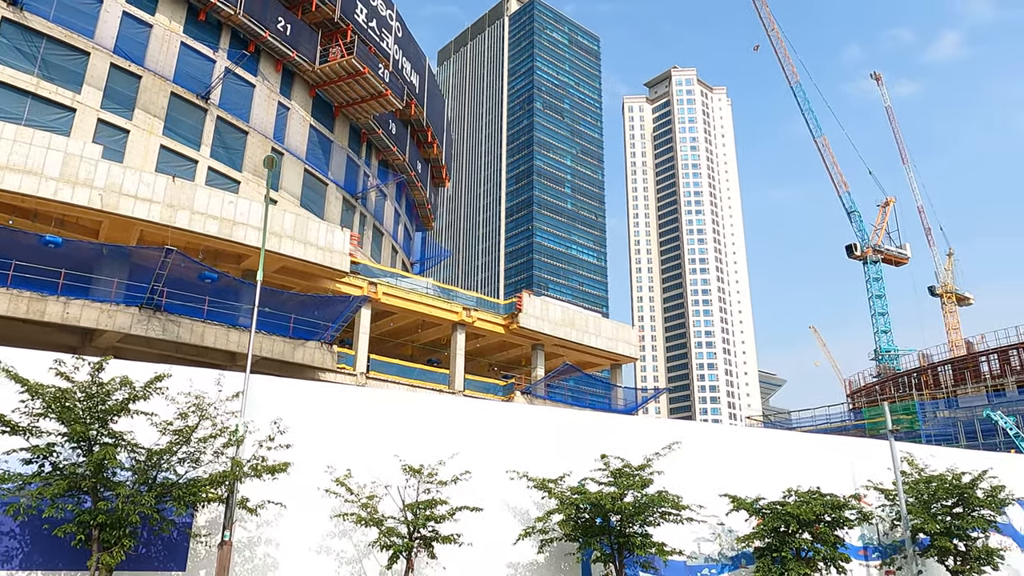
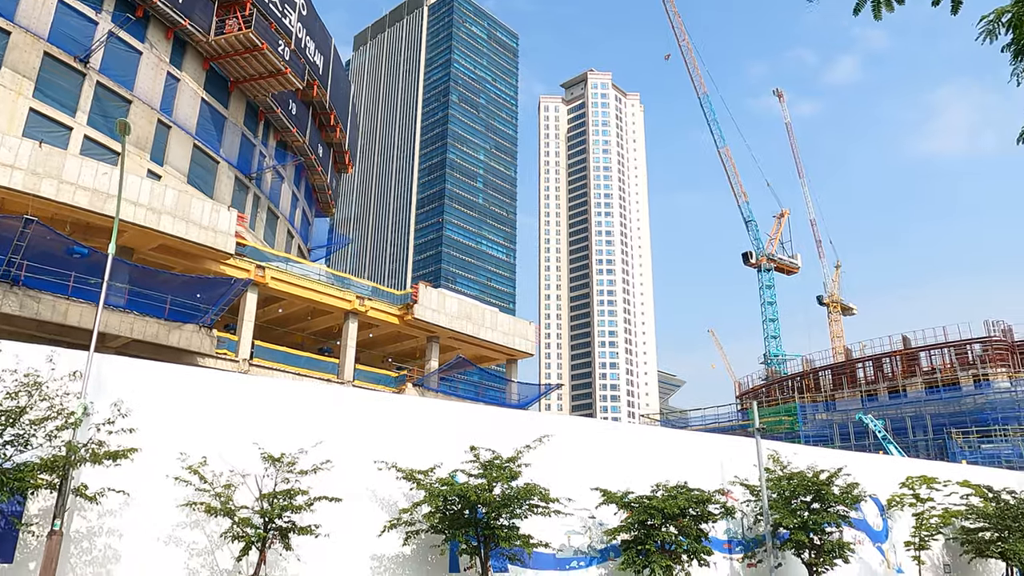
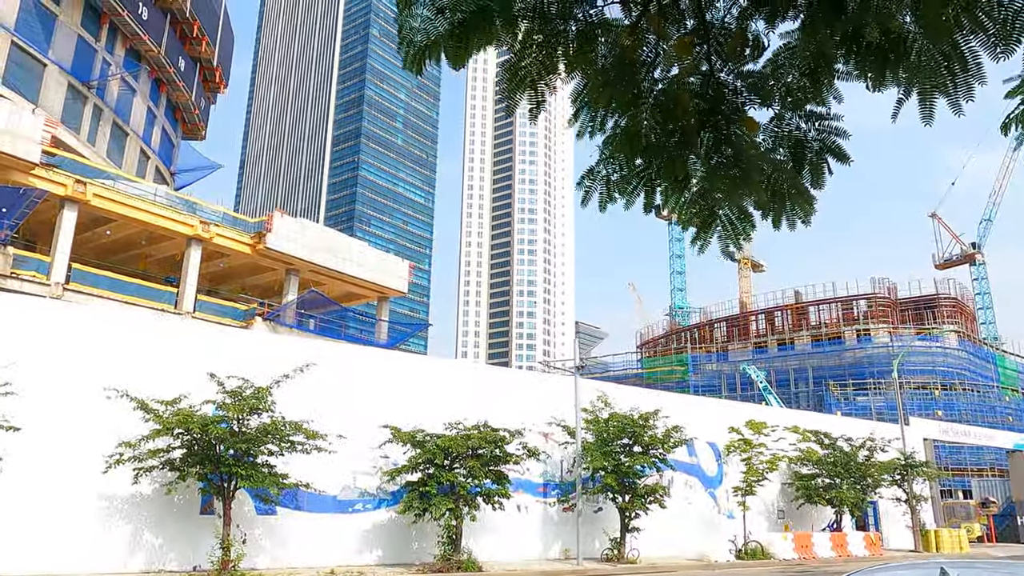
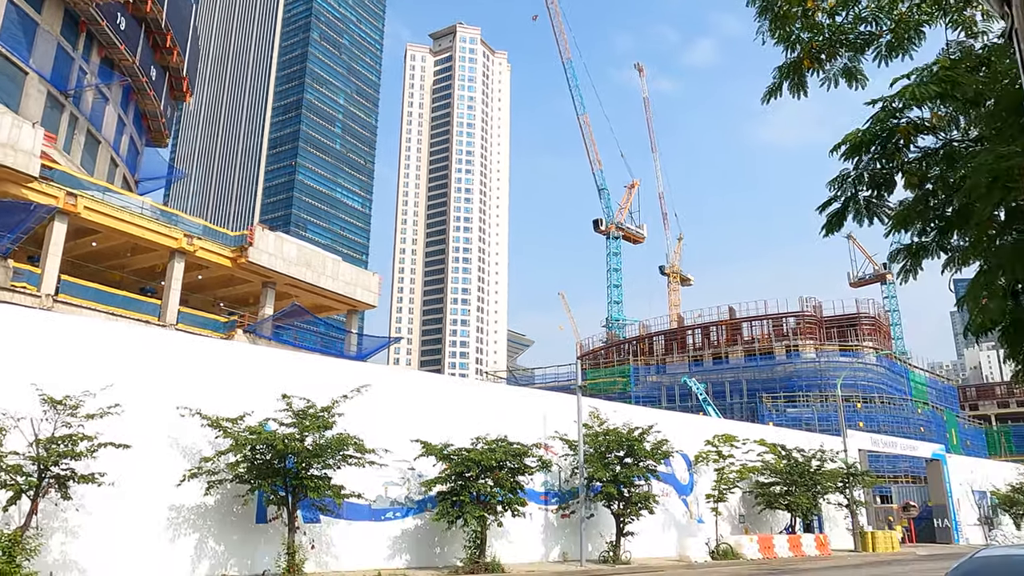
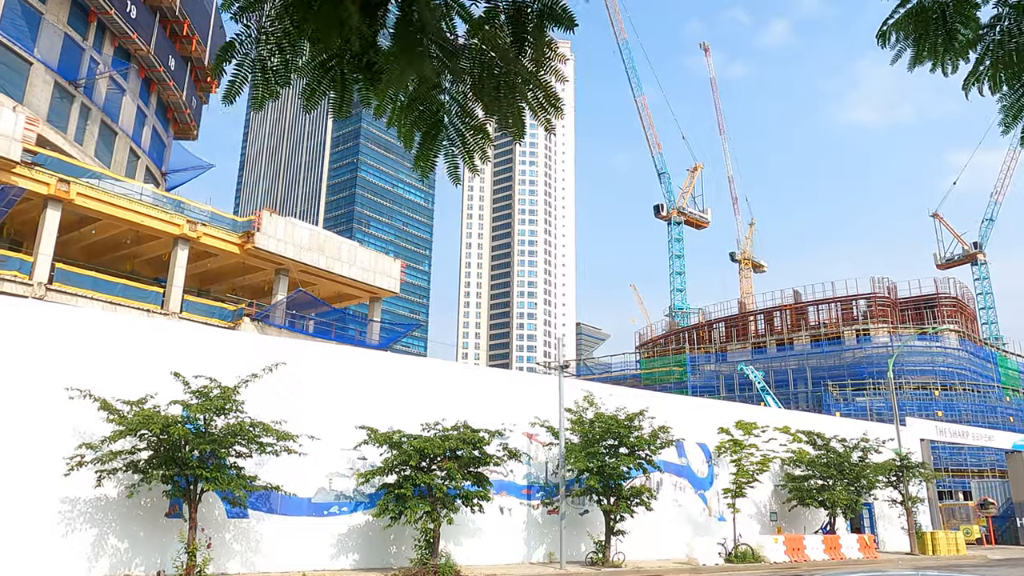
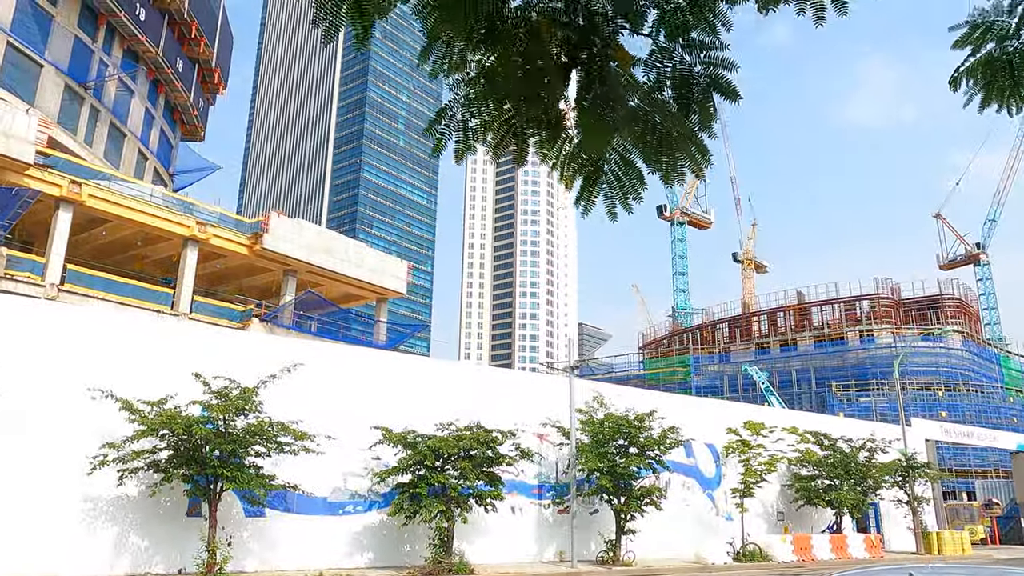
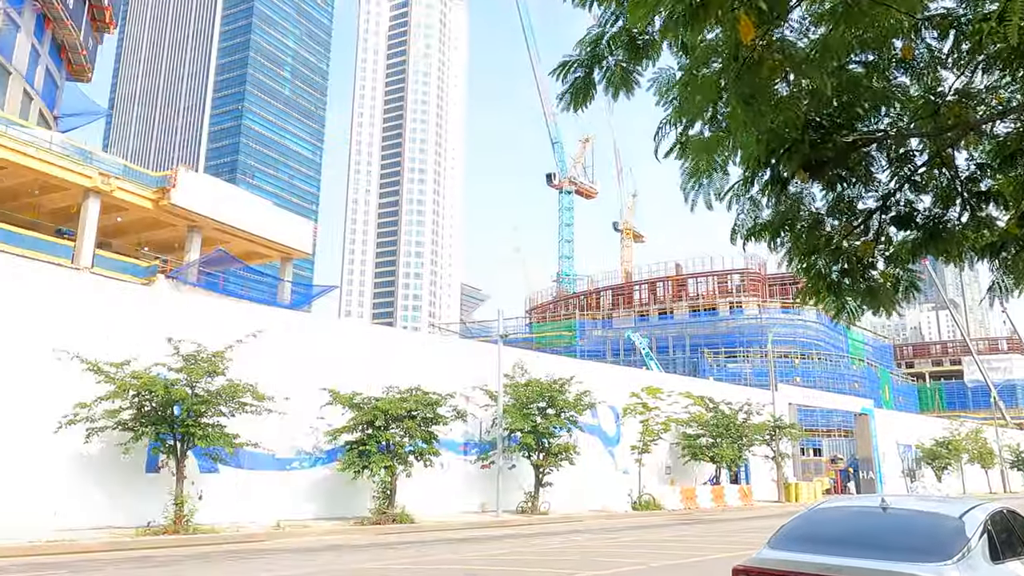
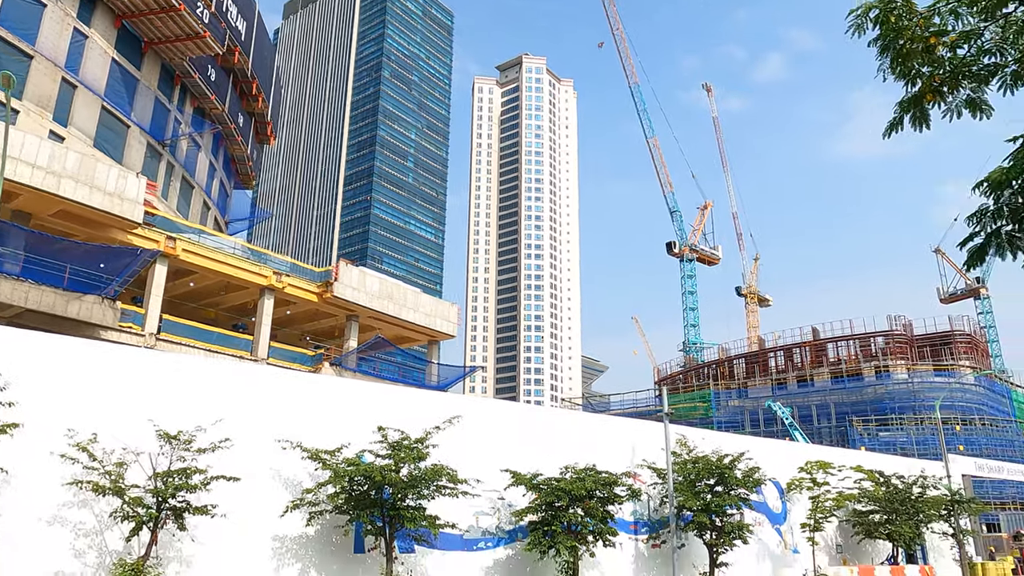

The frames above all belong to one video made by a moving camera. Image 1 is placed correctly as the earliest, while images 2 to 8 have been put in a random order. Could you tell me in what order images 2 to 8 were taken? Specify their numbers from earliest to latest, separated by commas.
2, 8, 4, 7, 3, 6, 5
